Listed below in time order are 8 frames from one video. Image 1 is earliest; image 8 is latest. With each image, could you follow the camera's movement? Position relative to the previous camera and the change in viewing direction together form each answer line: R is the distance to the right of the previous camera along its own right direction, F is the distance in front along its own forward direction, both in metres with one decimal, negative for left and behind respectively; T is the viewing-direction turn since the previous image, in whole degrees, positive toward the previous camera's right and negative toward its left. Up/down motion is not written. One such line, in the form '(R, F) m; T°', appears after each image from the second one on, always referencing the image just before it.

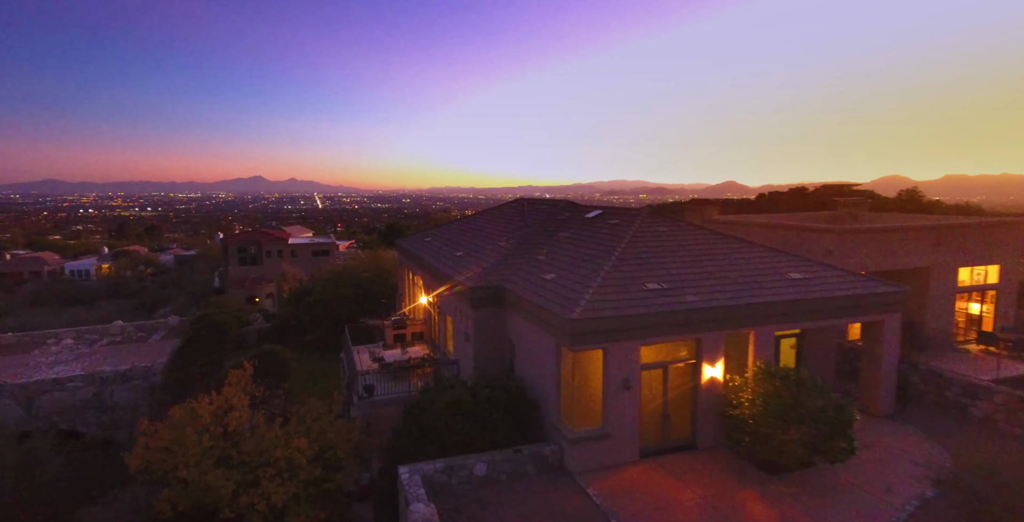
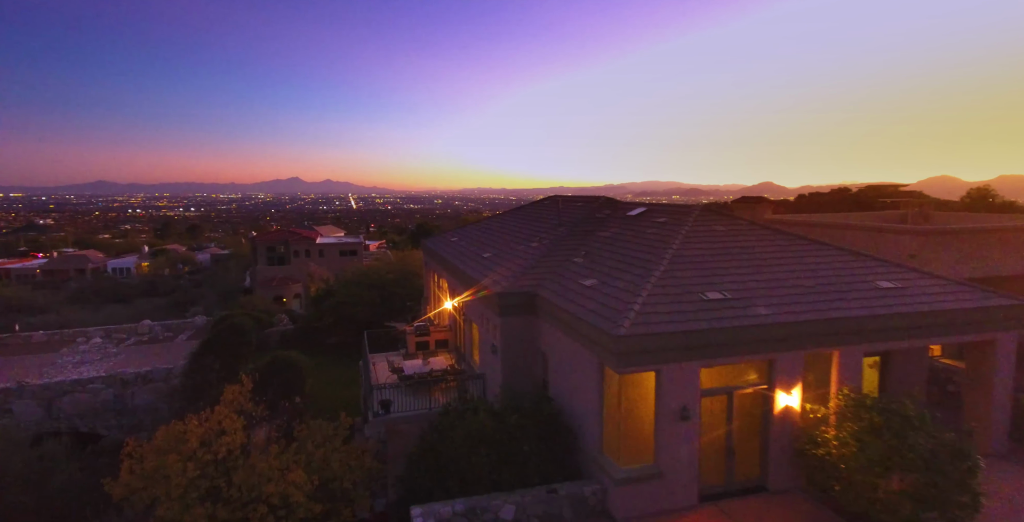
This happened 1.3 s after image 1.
(-0.1, +1.4) m; -3°
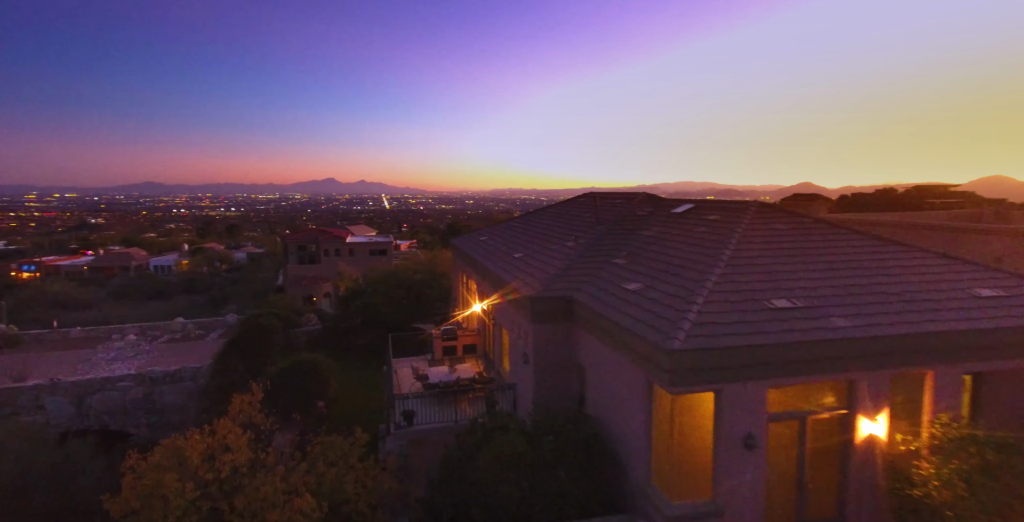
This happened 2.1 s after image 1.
(-0.1, +0.9) m; -3°
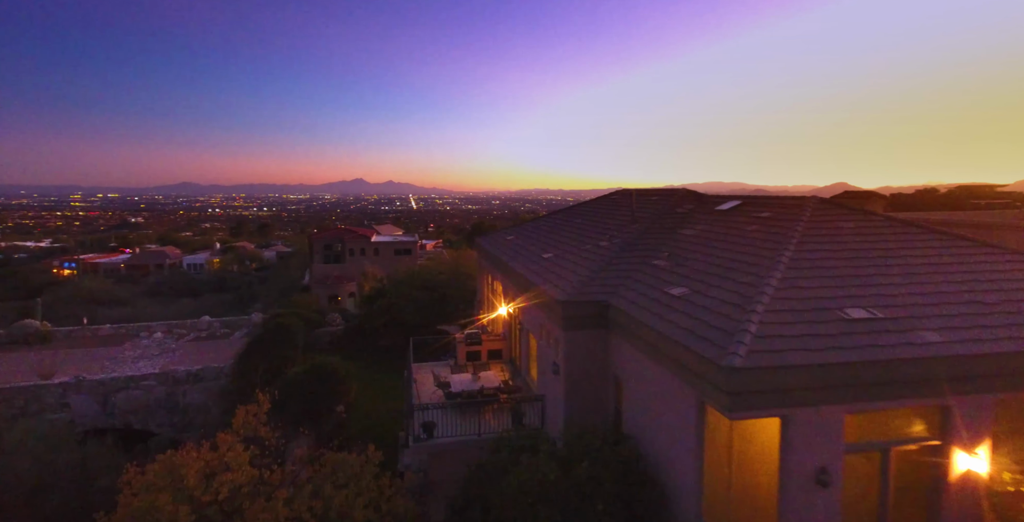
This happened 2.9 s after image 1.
(-0.1, +0.8) m; -3°
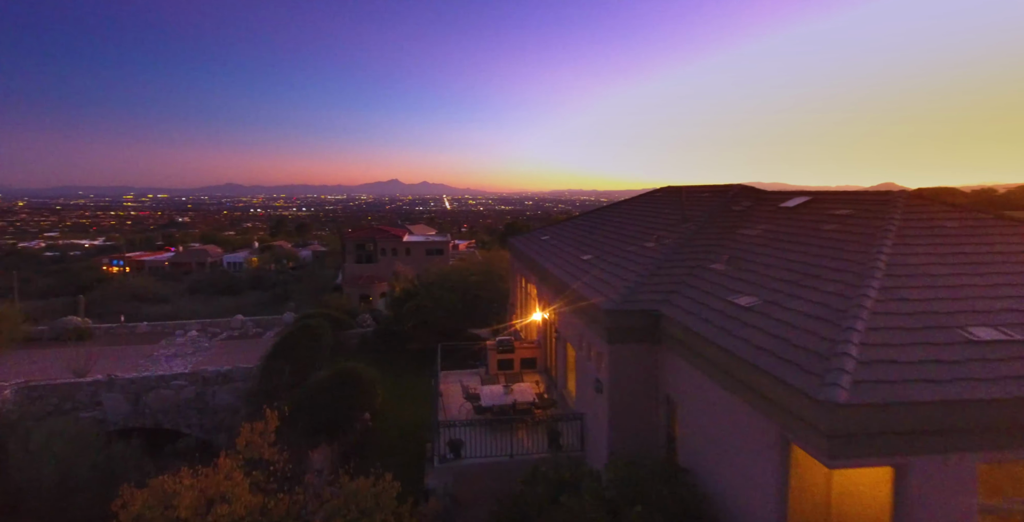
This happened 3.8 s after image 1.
(-0.1, +1.0) m; -3°
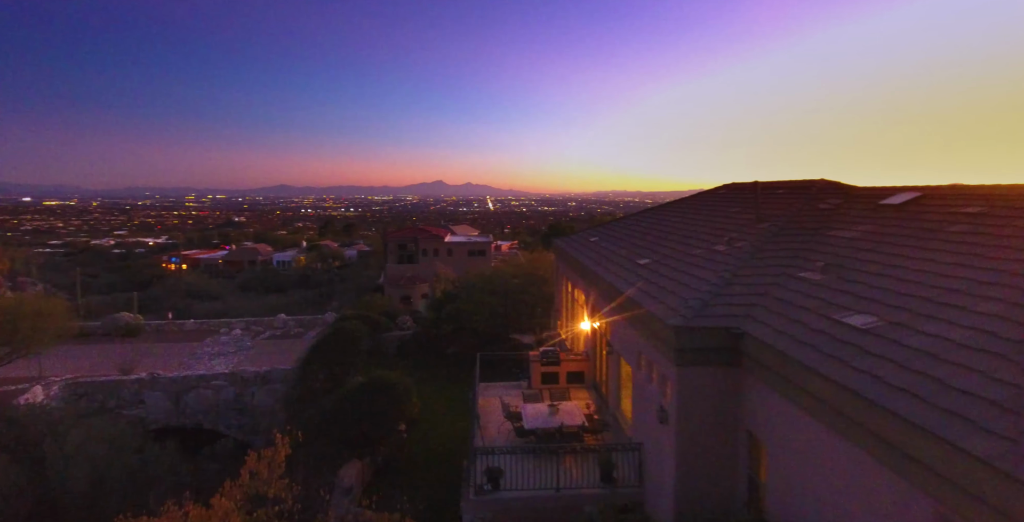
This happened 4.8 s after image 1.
(-0.1, +1.1) m; -4°
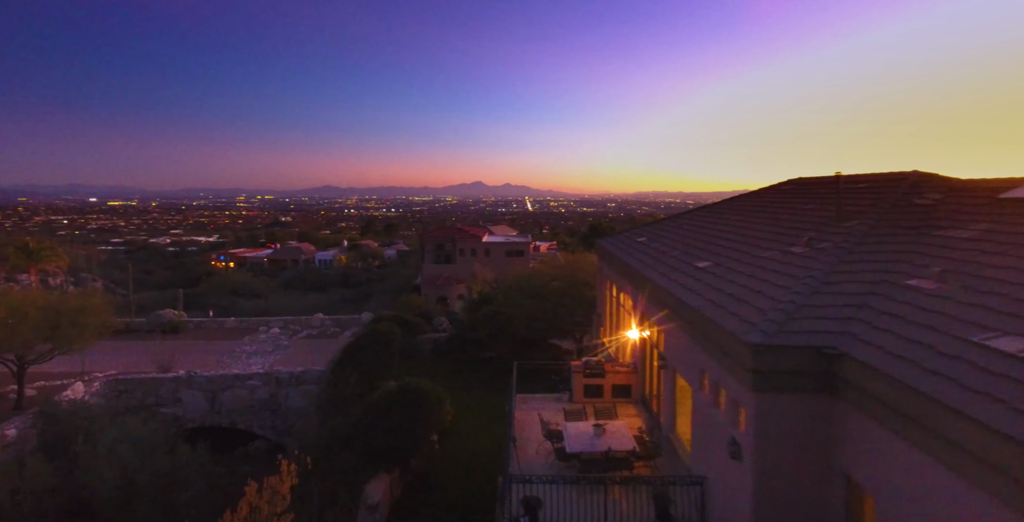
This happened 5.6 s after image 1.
(-0.1, +0.9) m; -4°
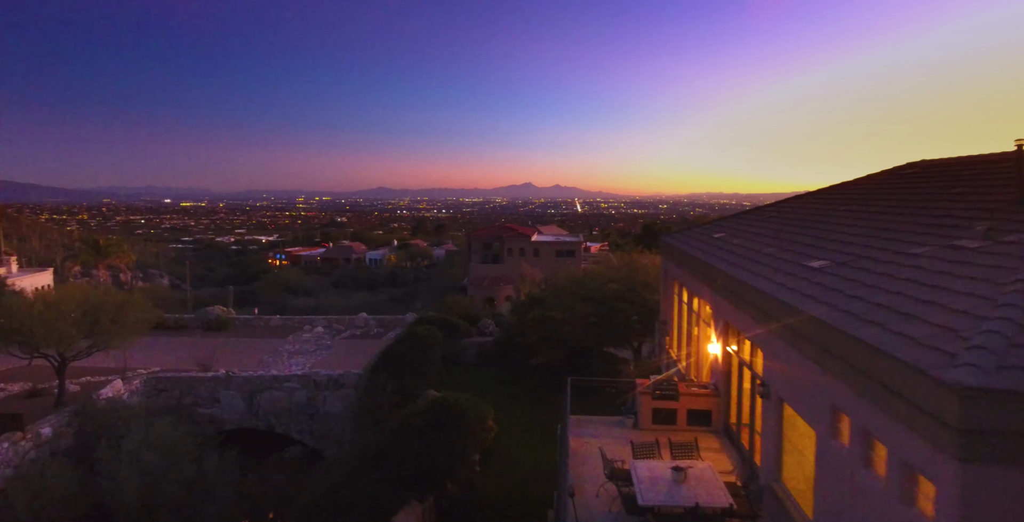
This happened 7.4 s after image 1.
(-0.1, +1.6) m; -5°
